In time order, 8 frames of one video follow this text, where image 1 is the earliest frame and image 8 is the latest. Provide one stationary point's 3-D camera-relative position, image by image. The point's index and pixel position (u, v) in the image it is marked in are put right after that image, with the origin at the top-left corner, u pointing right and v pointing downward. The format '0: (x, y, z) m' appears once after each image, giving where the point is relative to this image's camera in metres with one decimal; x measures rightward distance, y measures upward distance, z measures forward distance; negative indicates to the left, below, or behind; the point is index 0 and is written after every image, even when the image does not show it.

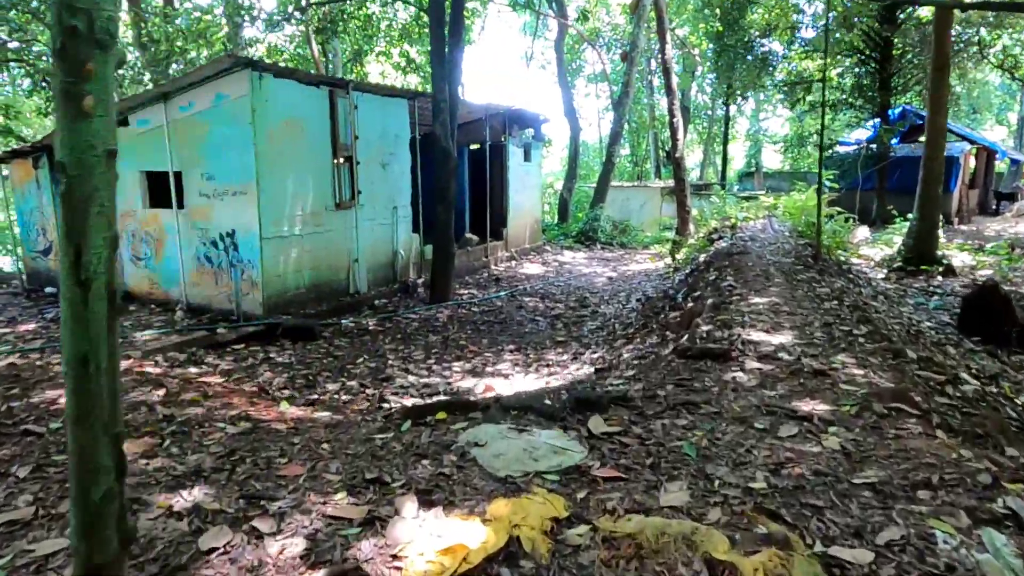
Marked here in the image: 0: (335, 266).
0: (-2.2, +0.3, +8.2) m
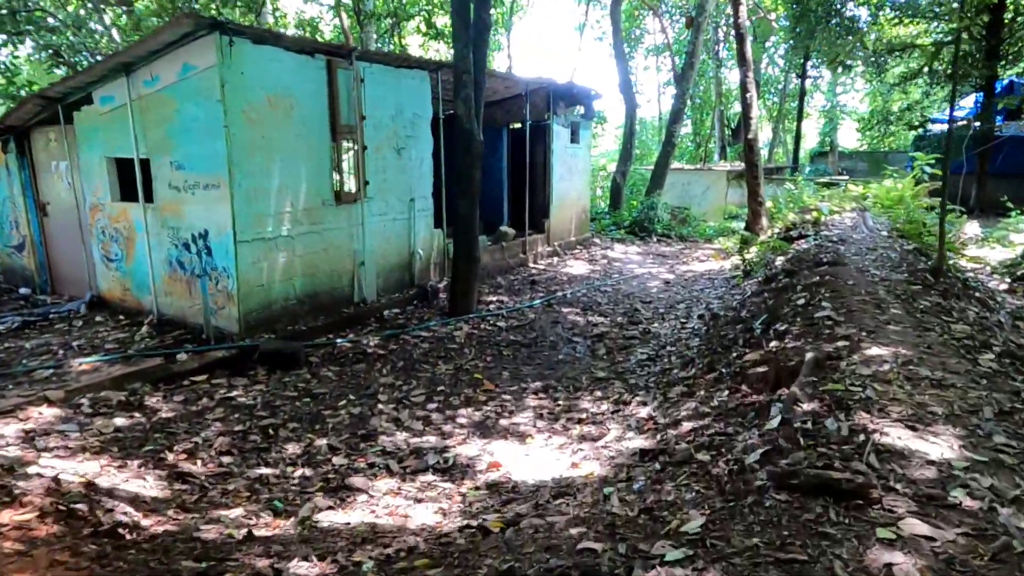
0: (-1.8, +0.2, +6.9) m
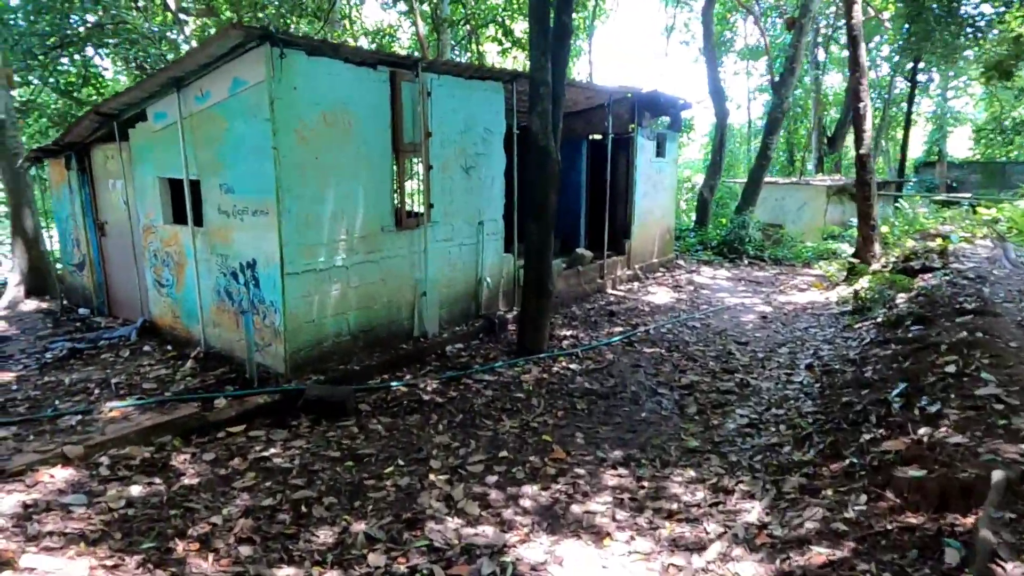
0: (-1.1, -0.1, +6.3) m
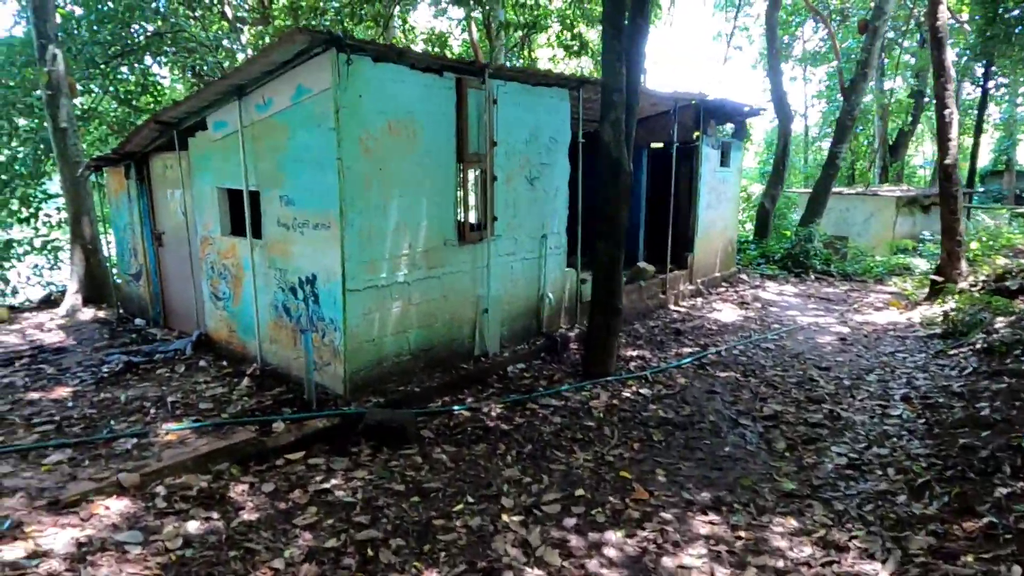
0: (-0.5, -0.3, +6.0) m
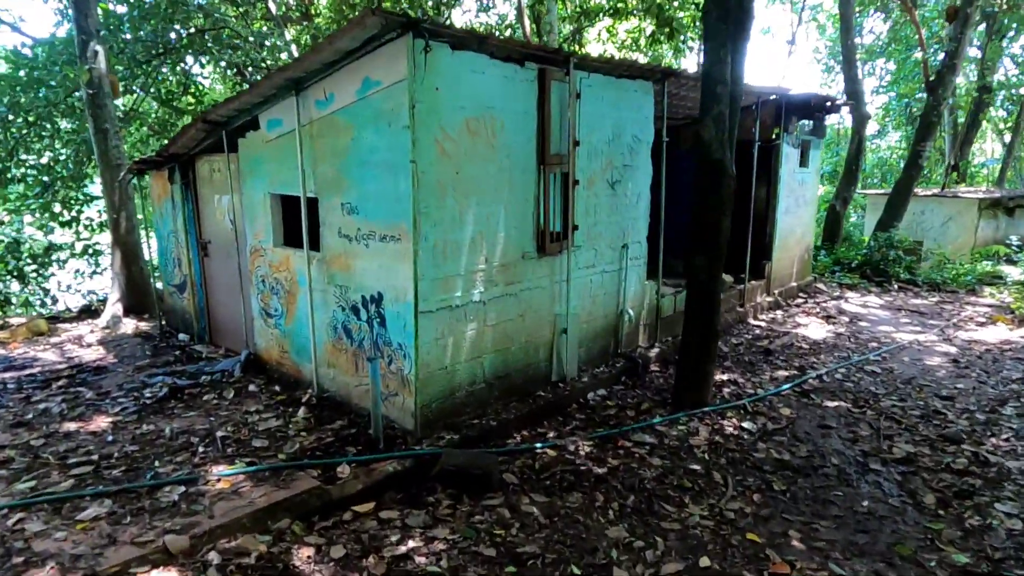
0: (+0.2, -0.4, +5.3) m
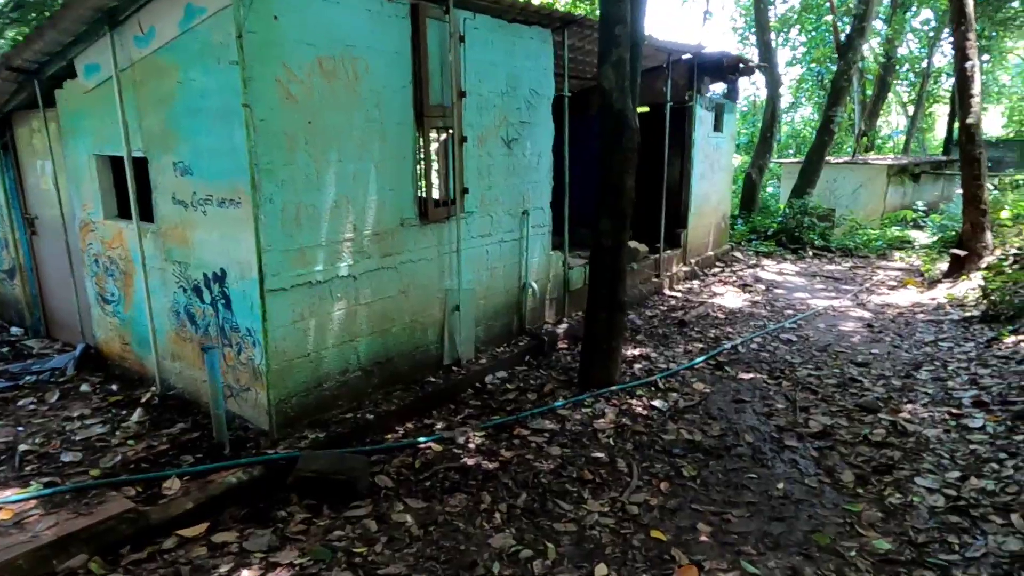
0: (-0.7, -0.2, +4.7) m
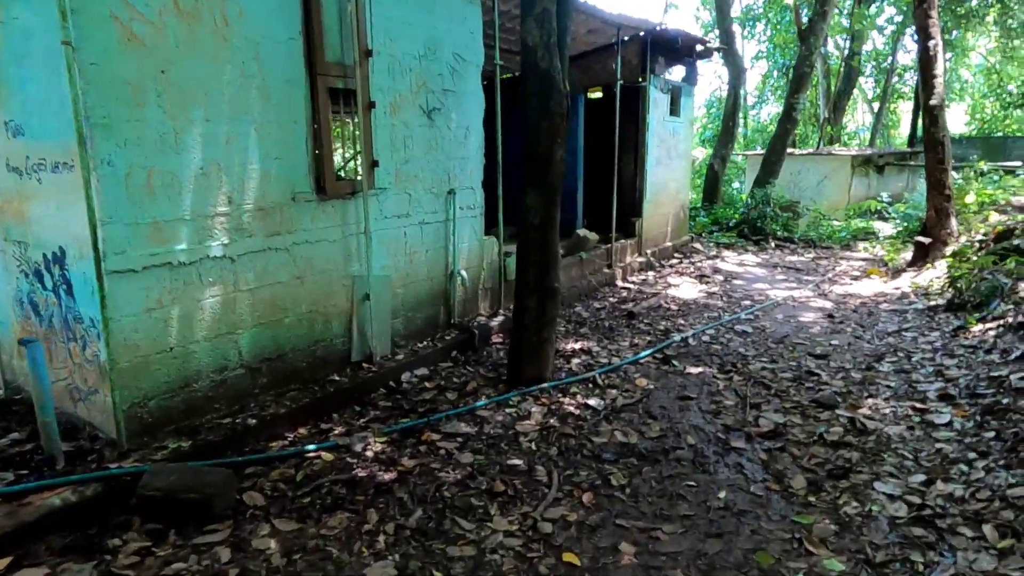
0: (-1.2, -0.2, +4.1) m
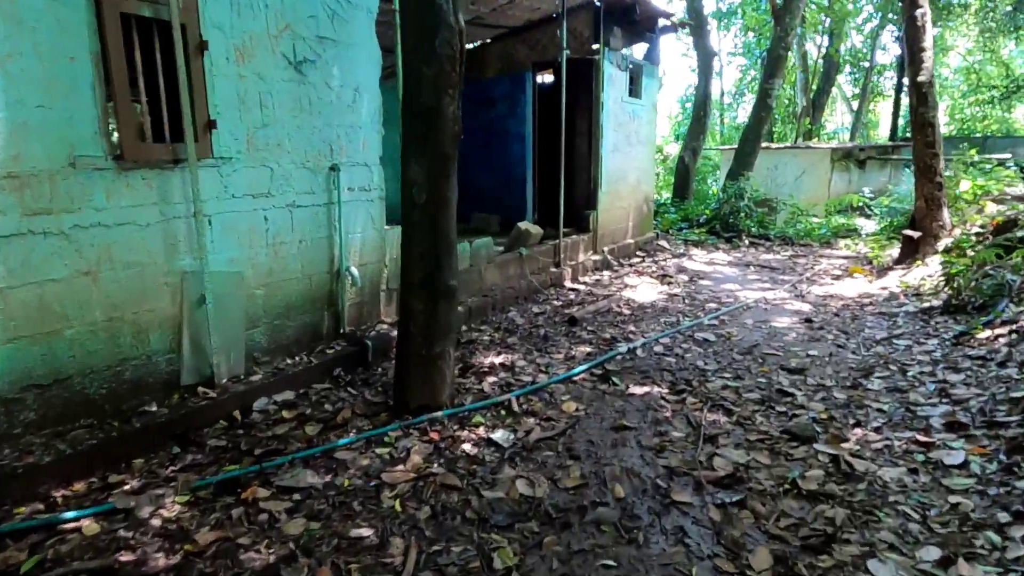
0: (-1.8, -0.2, +3.1) m
